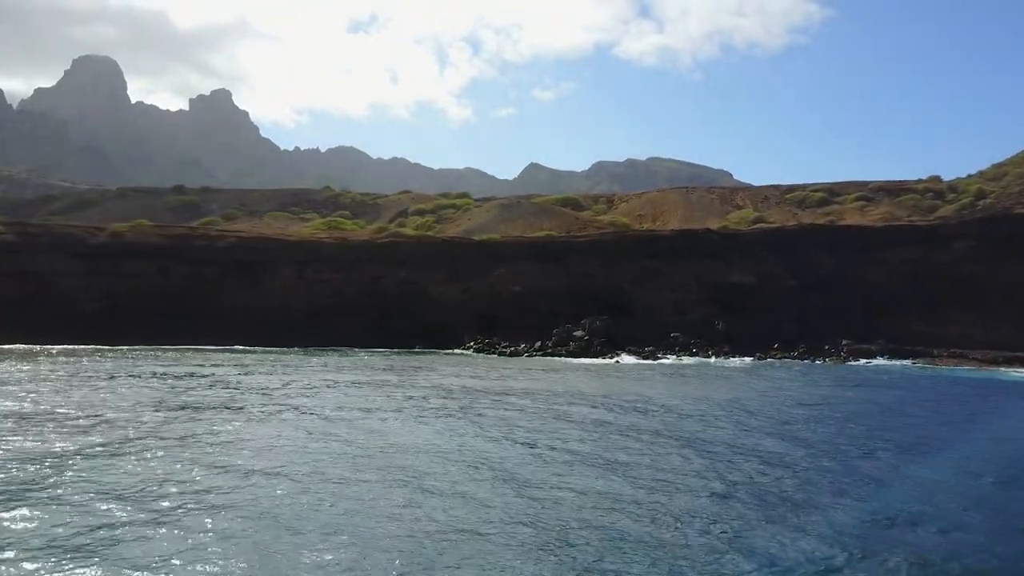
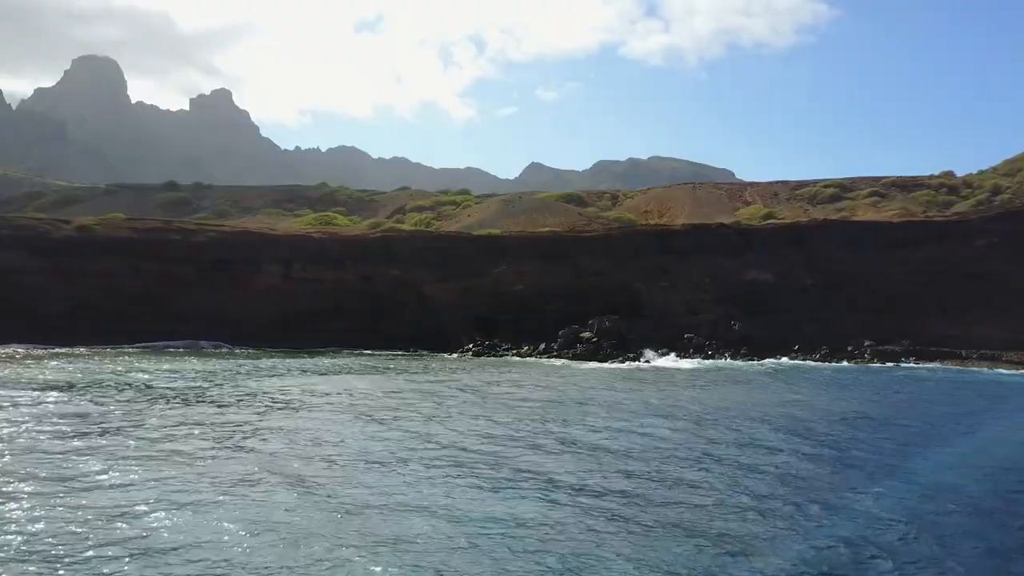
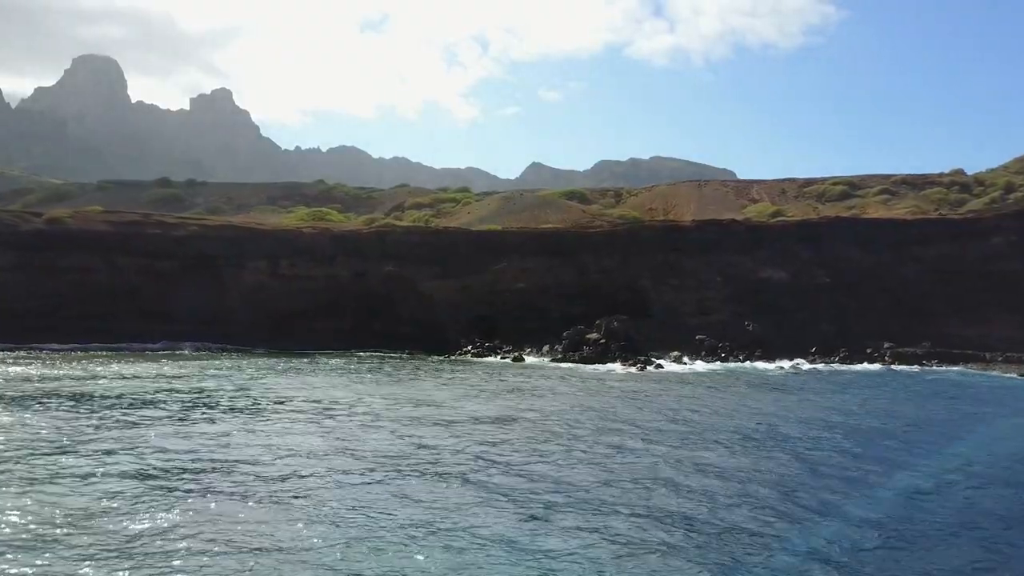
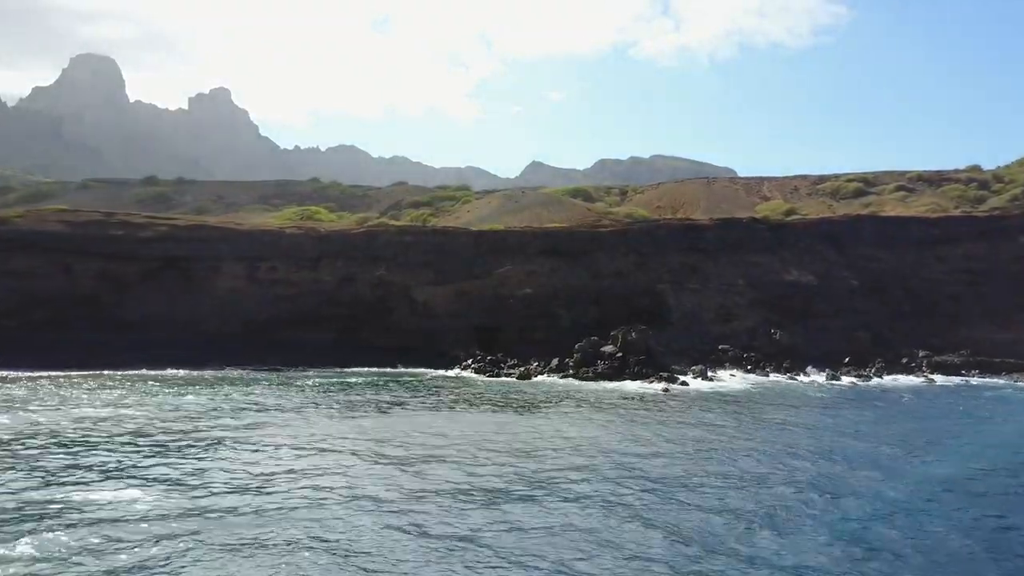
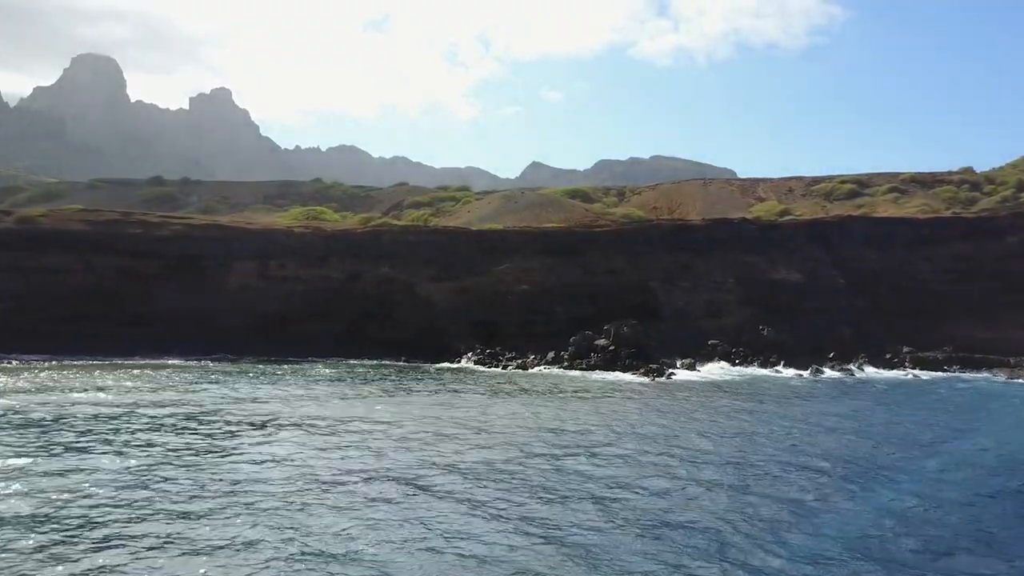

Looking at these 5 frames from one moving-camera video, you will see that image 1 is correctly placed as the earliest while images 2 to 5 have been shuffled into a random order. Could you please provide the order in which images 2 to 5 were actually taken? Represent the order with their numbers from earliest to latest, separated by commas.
2, 3, 5, 4
